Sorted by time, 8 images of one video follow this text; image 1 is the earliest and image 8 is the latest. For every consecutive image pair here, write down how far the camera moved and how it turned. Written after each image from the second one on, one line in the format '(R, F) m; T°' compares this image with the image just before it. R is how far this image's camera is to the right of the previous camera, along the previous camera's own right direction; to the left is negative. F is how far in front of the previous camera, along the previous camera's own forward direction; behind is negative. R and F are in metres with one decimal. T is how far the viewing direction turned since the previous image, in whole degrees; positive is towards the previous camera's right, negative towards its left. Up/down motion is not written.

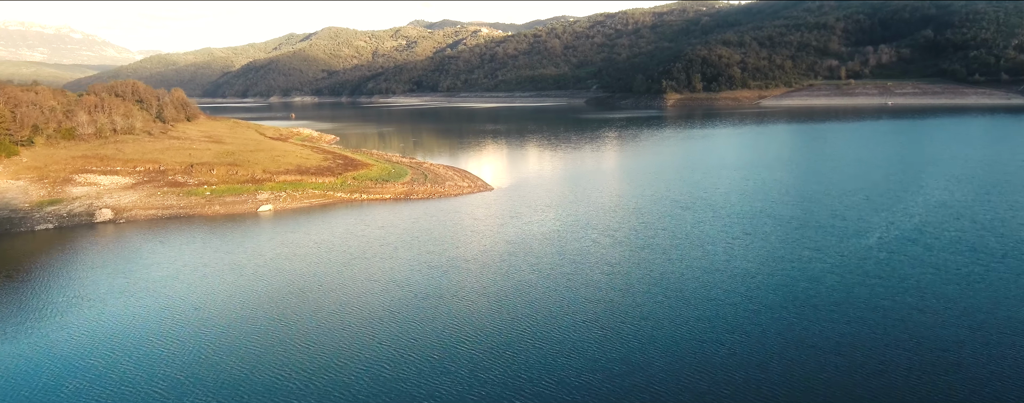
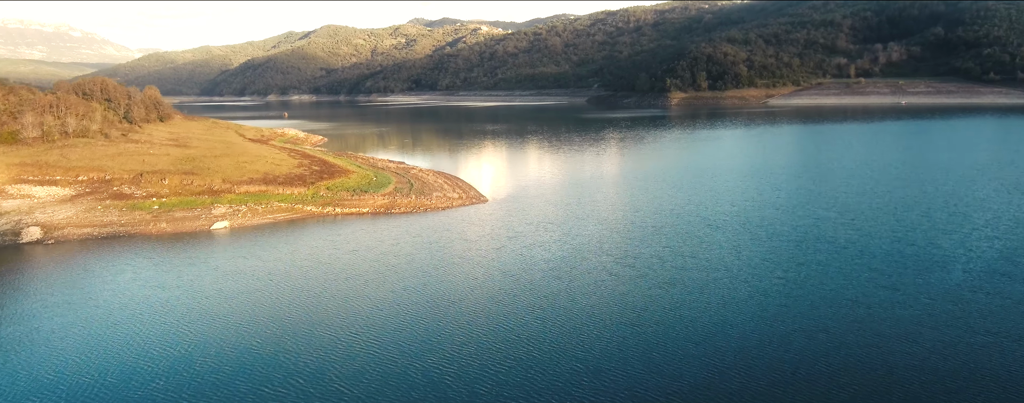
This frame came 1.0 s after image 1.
(+0.1, +3.4) m; 0°
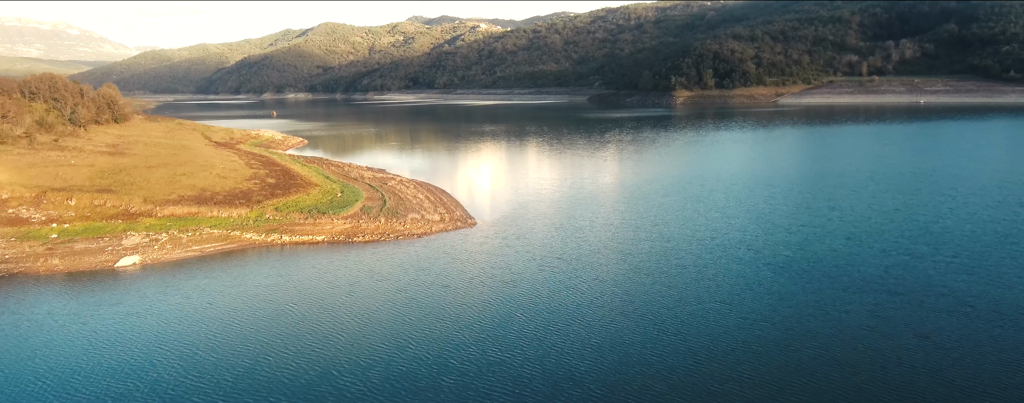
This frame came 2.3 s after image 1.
(+0.2, +4.5) m; 0°
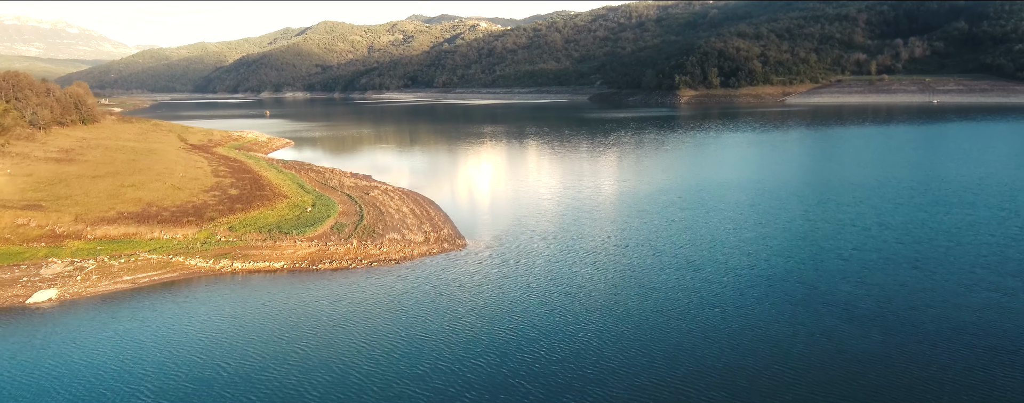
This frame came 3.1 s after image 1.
(+0.1, +2.8) m; 0°
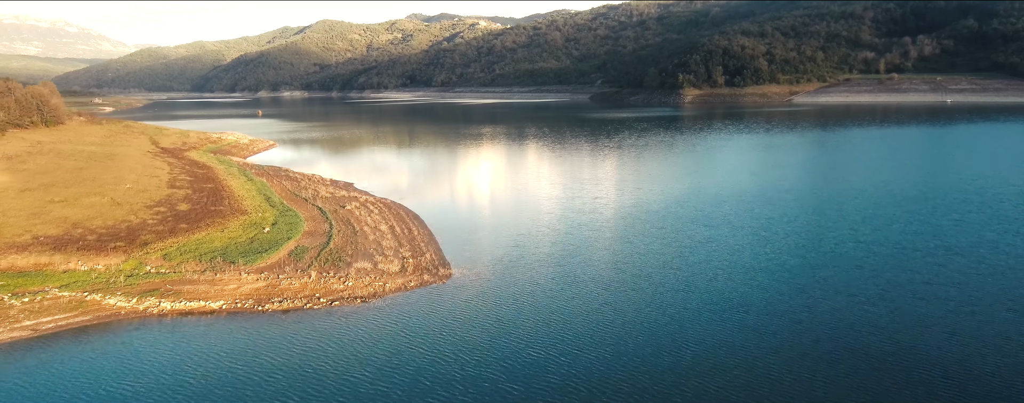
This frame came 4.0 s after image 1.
(+0.1, +2.7) m; 0°
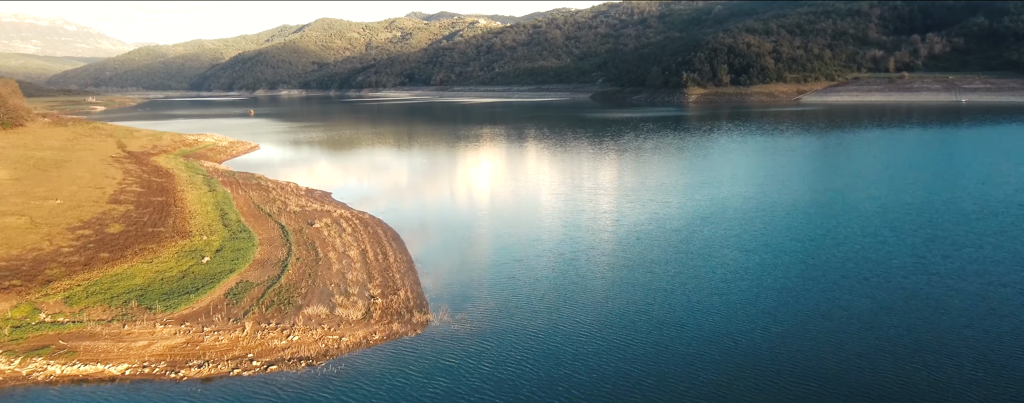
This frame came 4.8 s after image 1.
(+0.1, +2.7) m; 0°
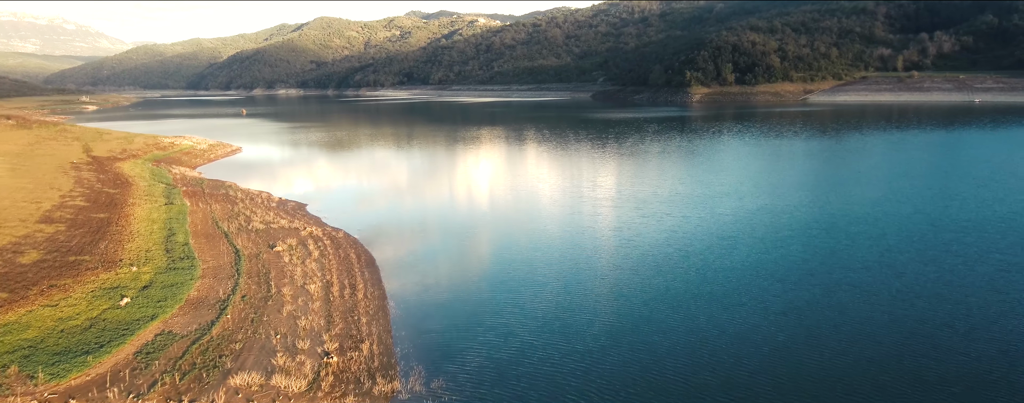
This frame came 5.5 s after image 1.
(+0.1, +2.4) m; 0°
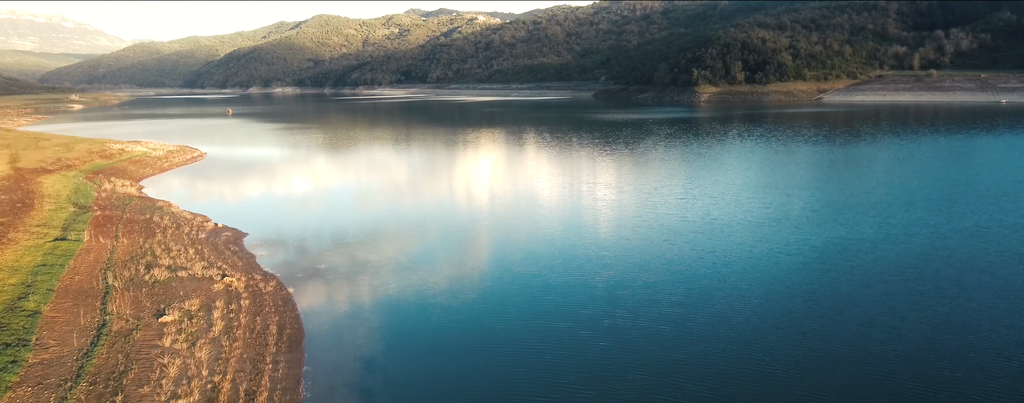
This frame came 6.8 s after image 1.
(+0.2, +4.2) m; 0°
